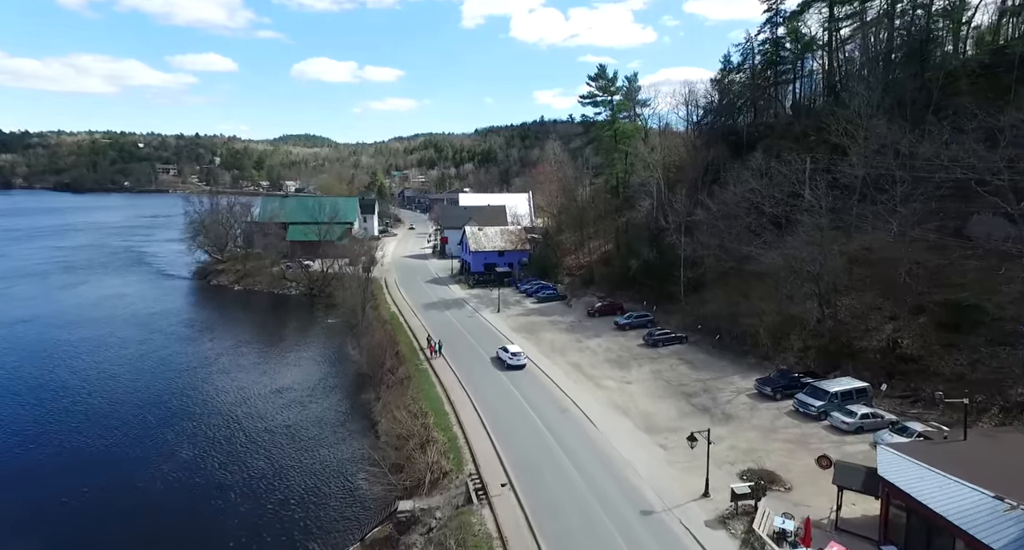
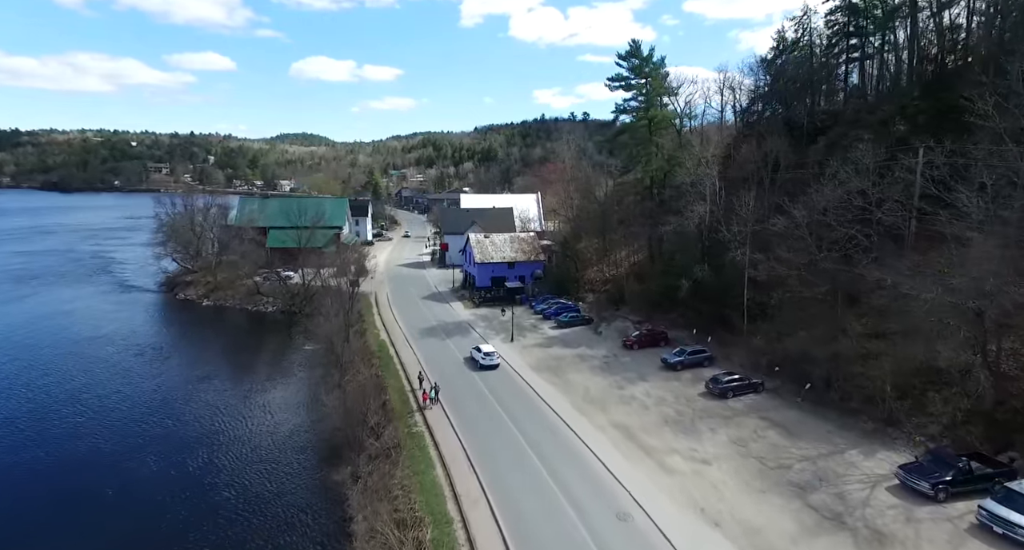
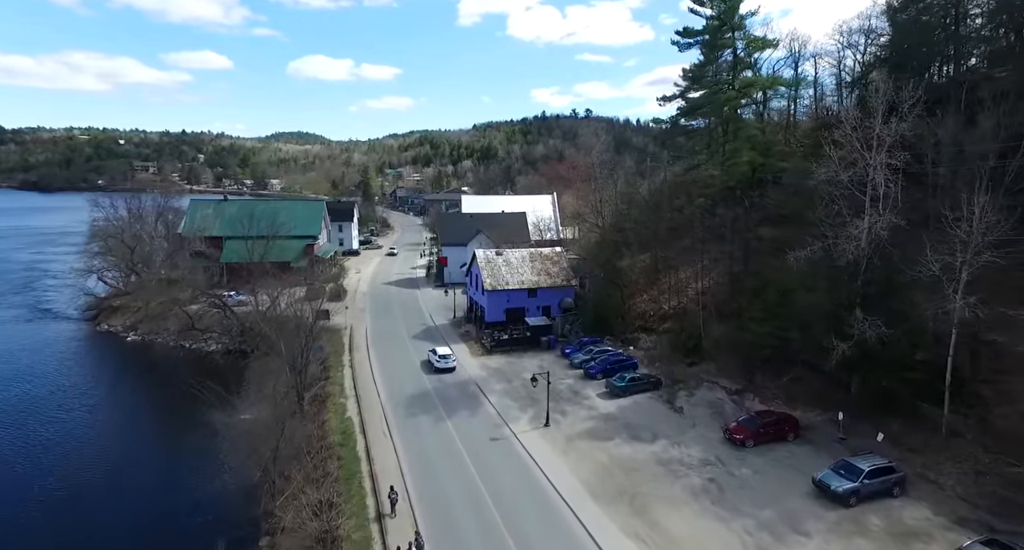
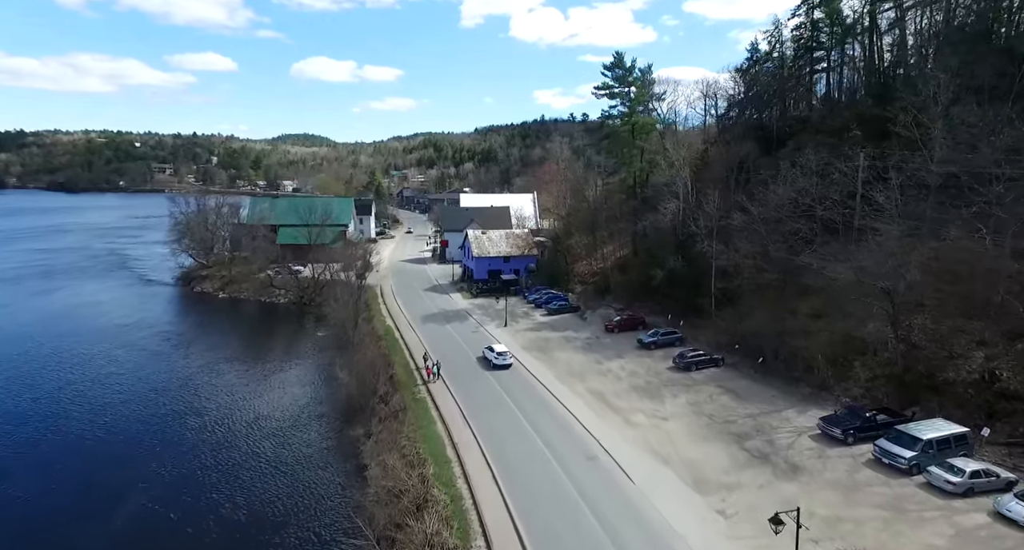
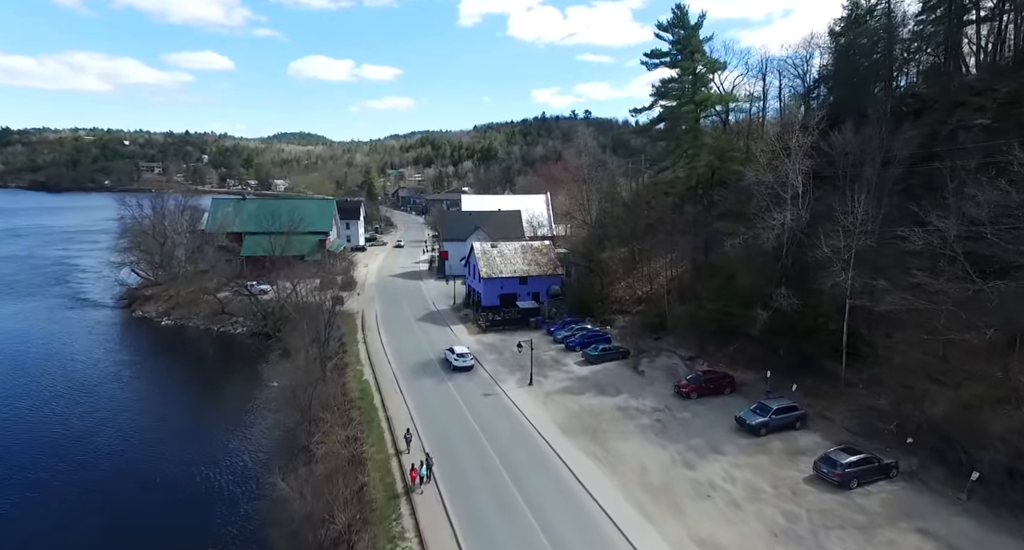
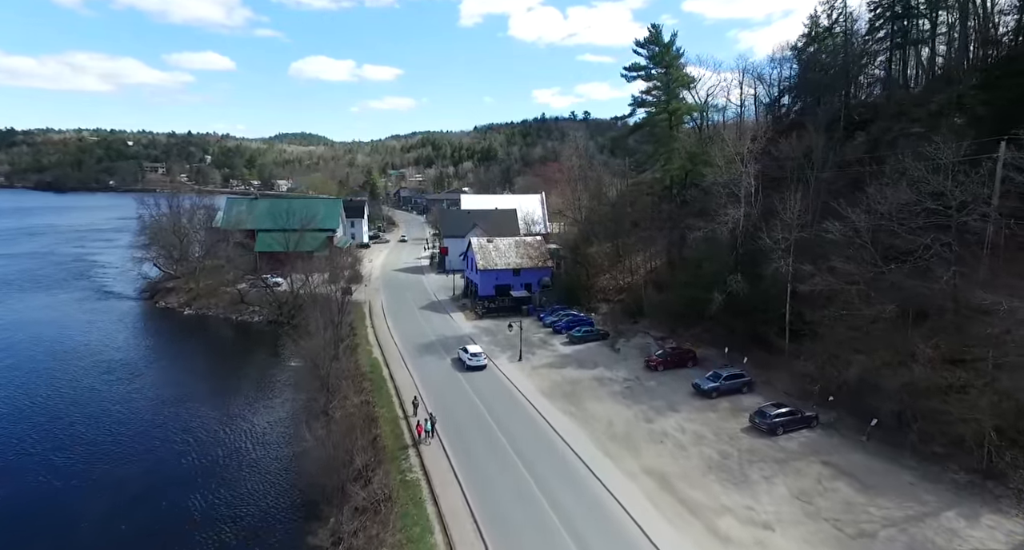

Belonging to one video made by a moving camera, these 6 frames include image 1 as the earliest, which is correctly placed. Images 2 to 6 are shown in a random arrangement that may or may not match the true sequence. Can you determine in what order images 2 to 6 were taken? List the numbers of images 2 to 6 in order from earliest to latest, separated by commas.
4, 2, 6, 5, 3
